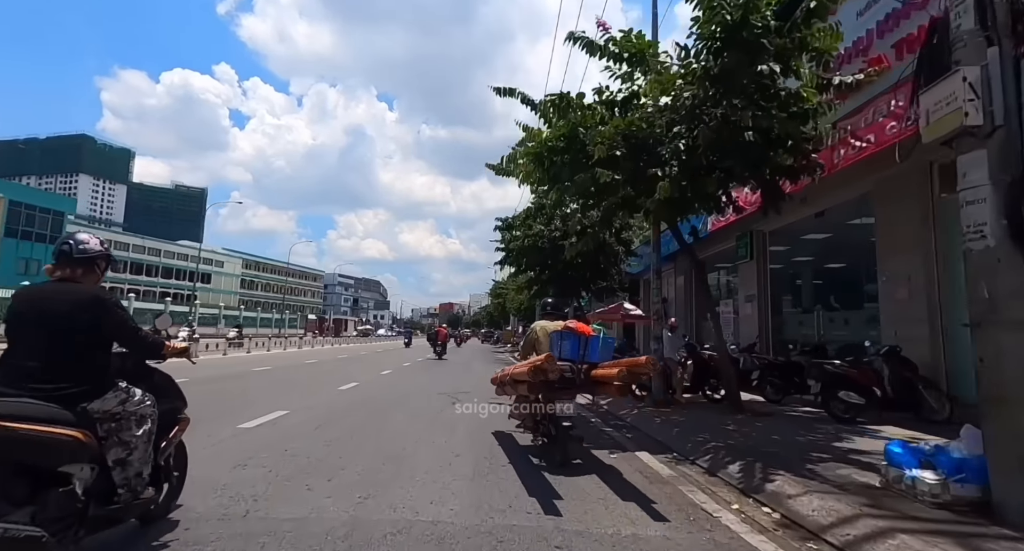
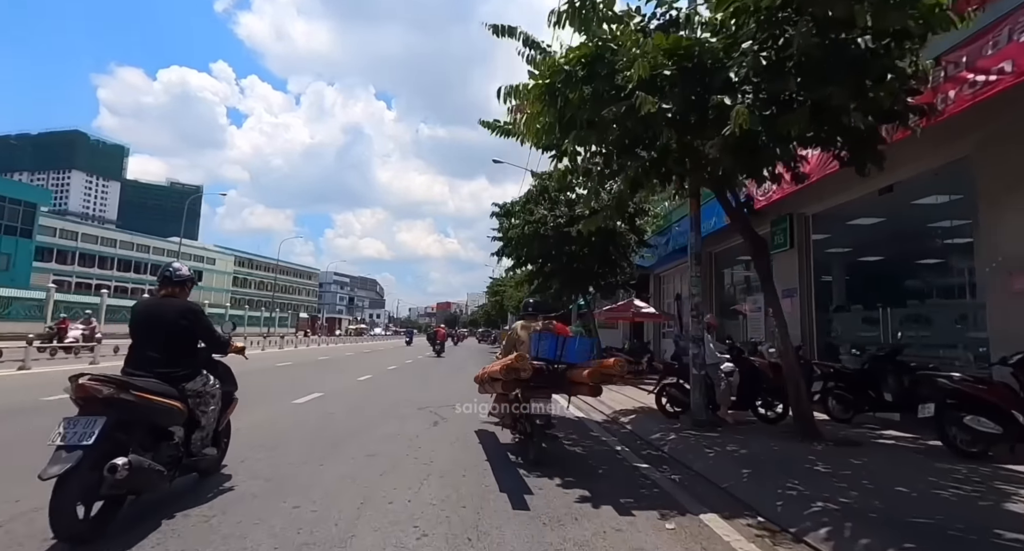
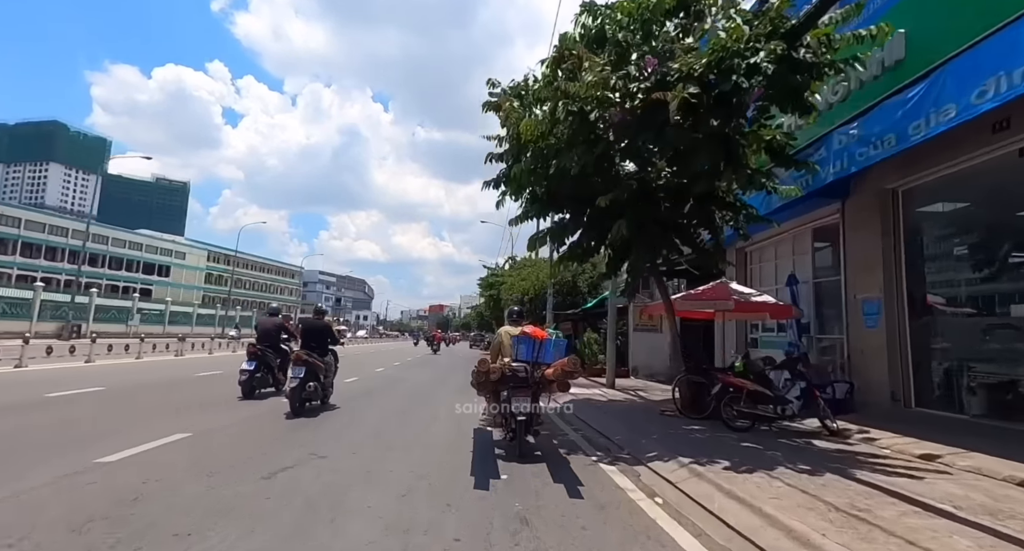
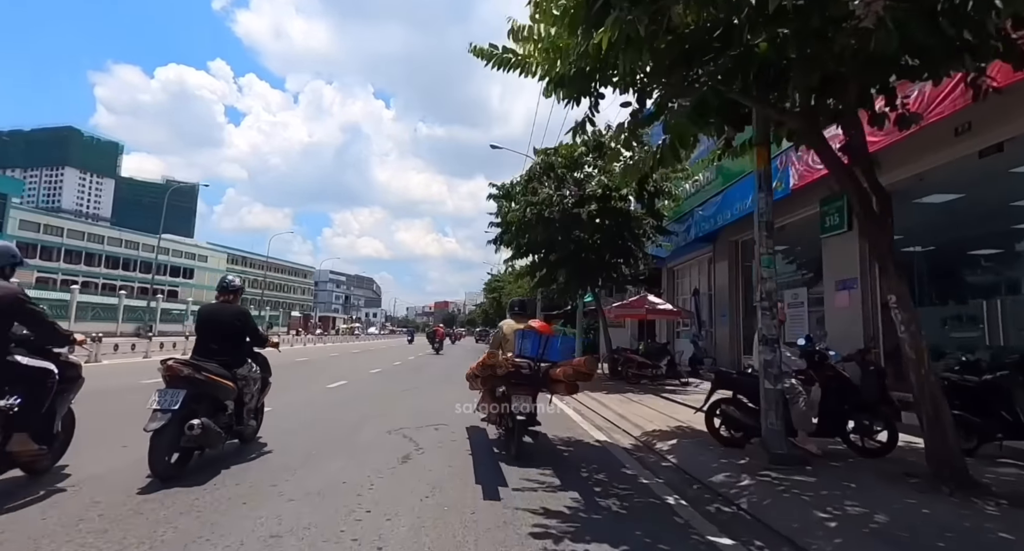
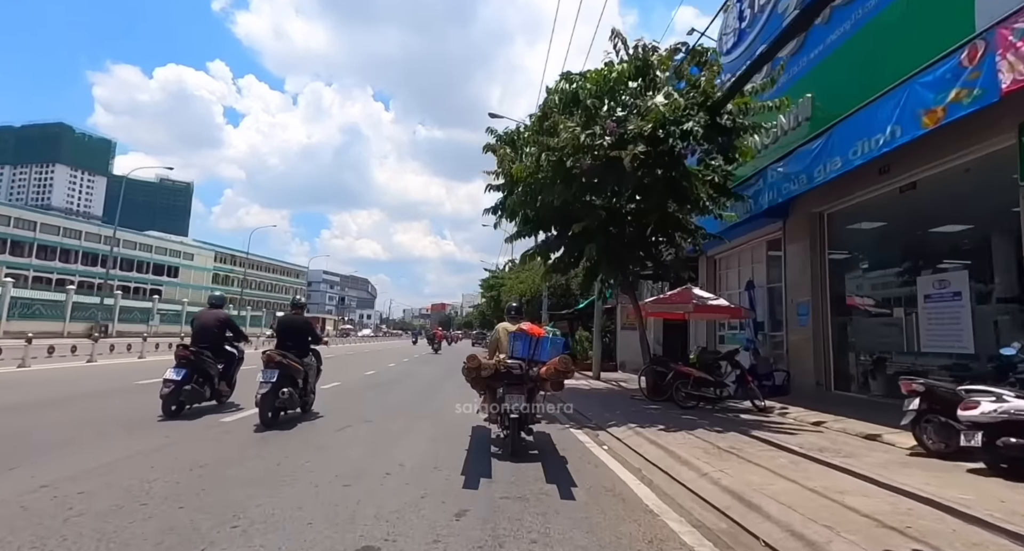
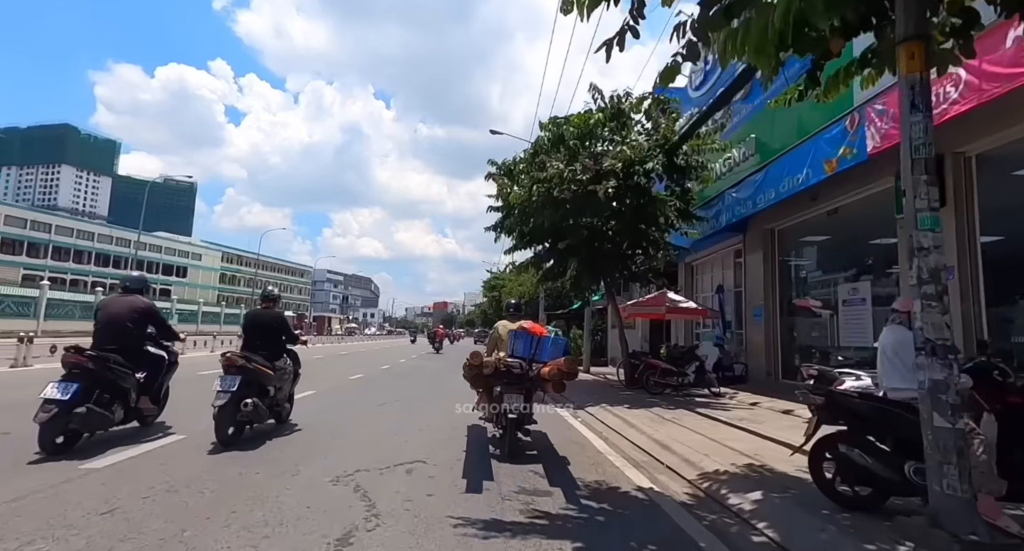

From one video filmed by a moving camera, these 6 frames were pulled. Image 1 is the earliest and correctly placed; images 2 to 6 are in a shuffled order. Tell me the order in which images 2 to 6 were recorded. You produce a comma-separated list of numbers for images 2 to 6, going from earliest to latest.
2, 4, 6, 5, 3
